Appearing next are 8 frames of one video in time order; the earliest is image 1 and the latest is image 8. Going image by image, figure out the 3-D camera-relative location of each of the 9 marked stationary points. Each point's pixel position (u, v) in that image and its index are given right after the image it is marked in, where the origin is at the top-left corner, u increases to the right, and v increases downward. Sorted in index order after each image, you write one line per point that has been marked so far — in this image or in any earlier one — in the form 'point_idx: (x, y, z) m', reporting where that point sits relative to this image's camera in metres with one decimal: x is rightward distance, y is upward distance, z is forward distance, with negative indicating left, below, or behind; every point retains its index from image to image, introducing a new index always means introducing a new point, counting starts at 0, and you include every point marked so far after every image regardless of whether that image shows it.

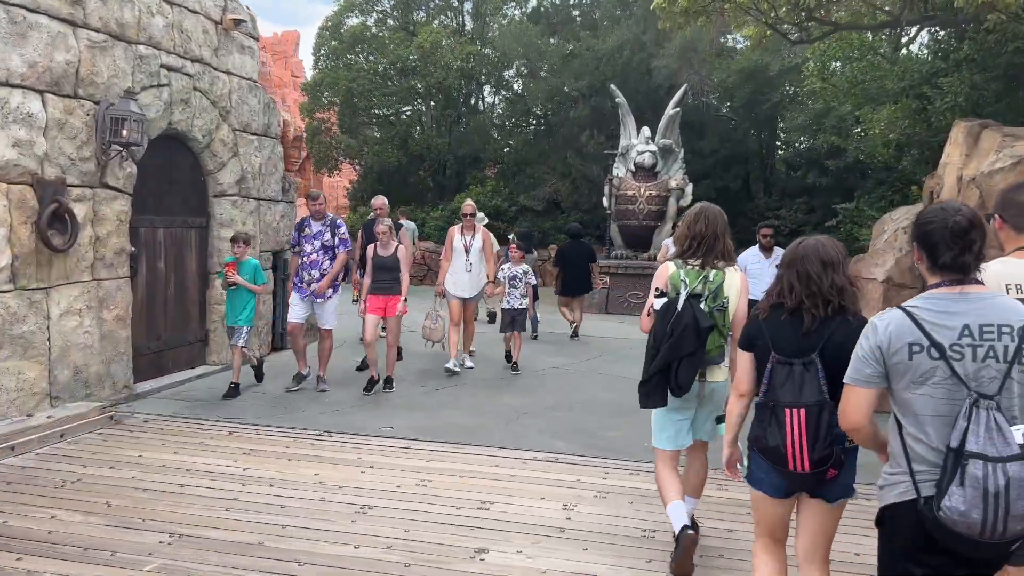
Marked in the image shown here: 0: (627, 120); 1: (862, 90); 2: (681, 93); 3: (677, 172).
0: (+2.2, +3.2, +15.6) m
1: (+5.1, +2.9, +11.6) m
2: (+3.3, +3.8, +15.8) m
3: (+3.1, +2.1, +15.2) m
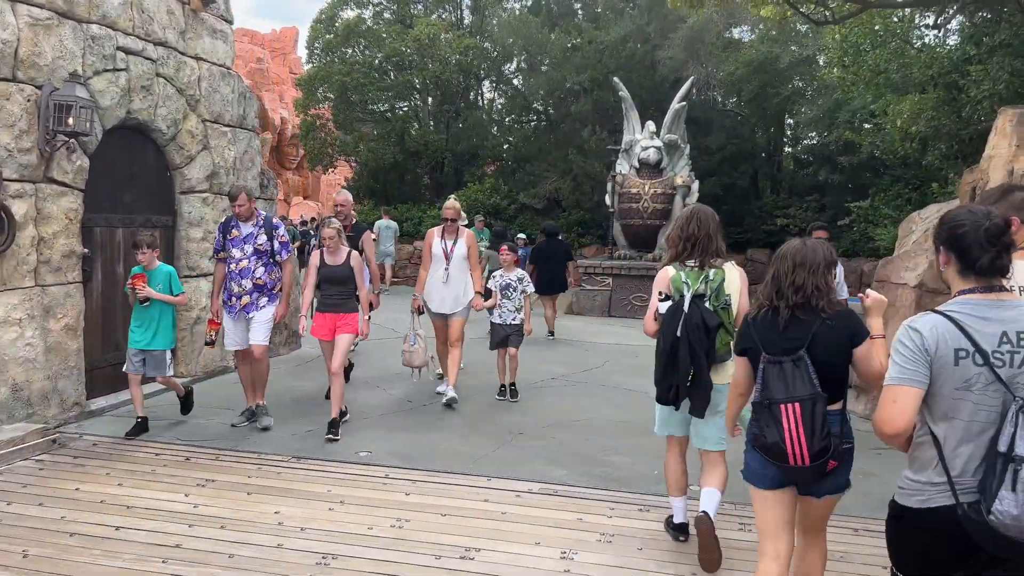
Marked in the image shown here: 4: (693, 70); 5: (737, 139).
0: (+2.2, +3.2, +14.9) m
1: (+5.1, +2.8, +10.9) m
2: (+3.3, +3.7, +15.2) m
3: (+3.0, +2.1, +14.6) m
4: (+3.7, +4.5, +16.8) m
5: (+4.8, +3.2, +17.7) m
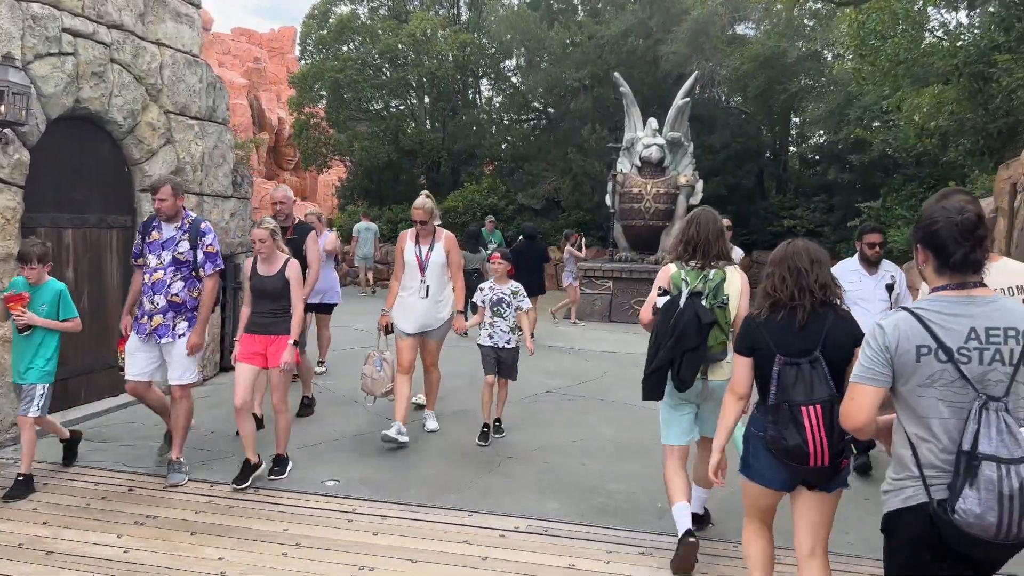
0: (+2.1, +3.1, +14.4) m
1: (+5.0, +2.8, +10.4) m
2: (+3.2, +3.7, +14.6) m
3: (+3.0, +2.1, +14.0) m
4: (+3.7, +4.4, +16.2) m
5: (+4.8, +3.1, +17.1) m
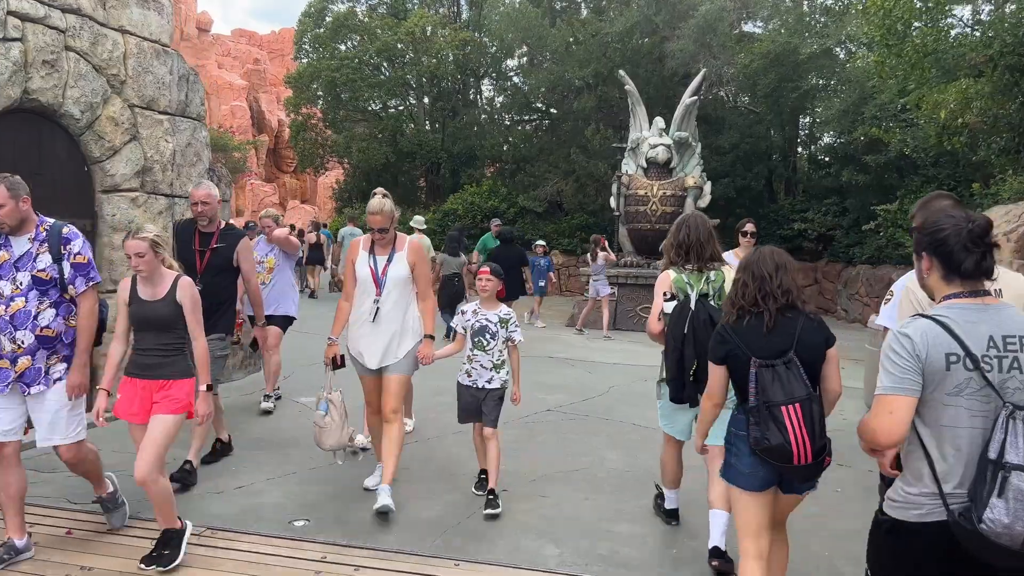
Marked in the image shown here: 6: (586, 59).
0: (+2.1, +3.0, +13.8) m
1: (+5.0, +2.7, +9.8) m
2: (+3.2, +3.6, +14.1) m
3: (+3.0, +2.0, +13.4) m
4: (+3.7, +4.3, +15.6) m
5: (+4.8, +3.0, +16.5) m
6: (+1.5, +4.7, +16.5) m
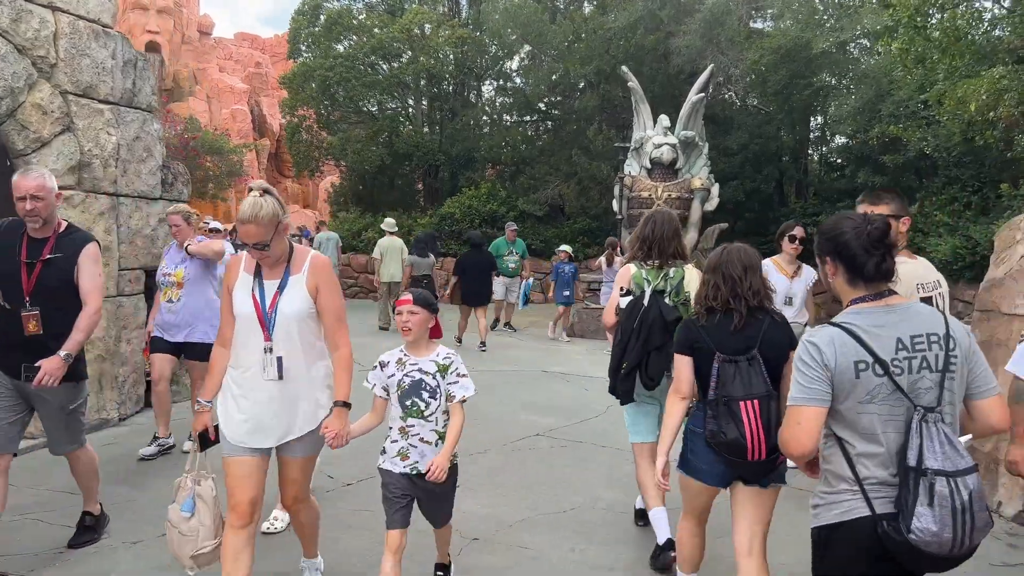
0: (+2.1, +2.9, +13.1) m
1: (+4.9, +2.6, +9.1) m
2: (+3.2, +3.5, +13.4) m
3: (+2.9, +1.8, +12.7) m
4: (+3.6, +4.2, +14.9) m
5: (+4.8, +2.9, +15.8) m
6: (+1.5, +4.5, +15.9) m
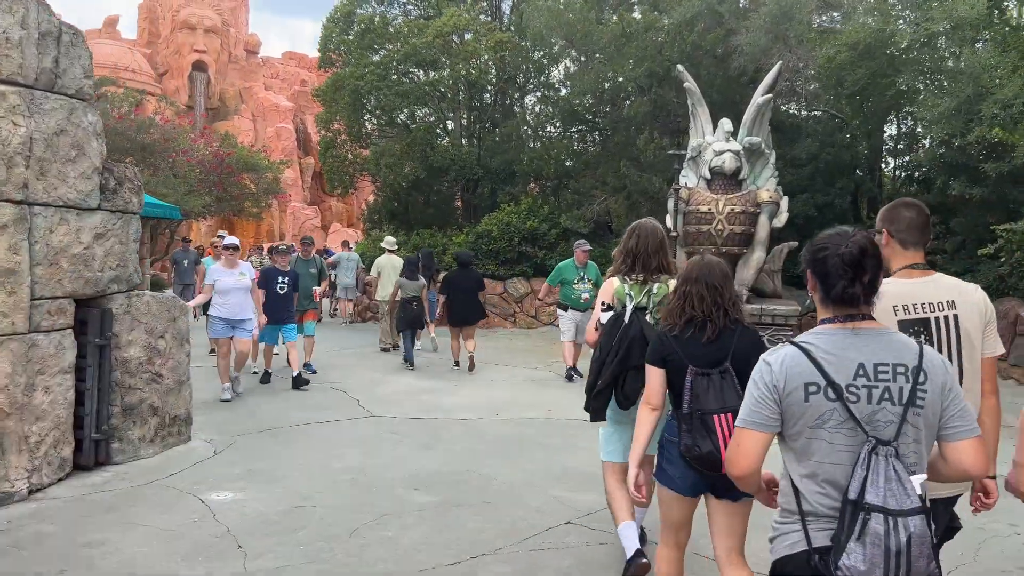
0: (+2.6, +2.5, +11.6) m
1: (+5.2, +2.3, +7.4) m
2: (+3.8, +3.1, +11.8) m
3: (+3.5, +1.5, +11.2) m
4: (+4.3, +3.7, +13.4) m
5: (+5.5, +2.4, +14.2) m
6: (+2.2, +4.1, +14.4) m
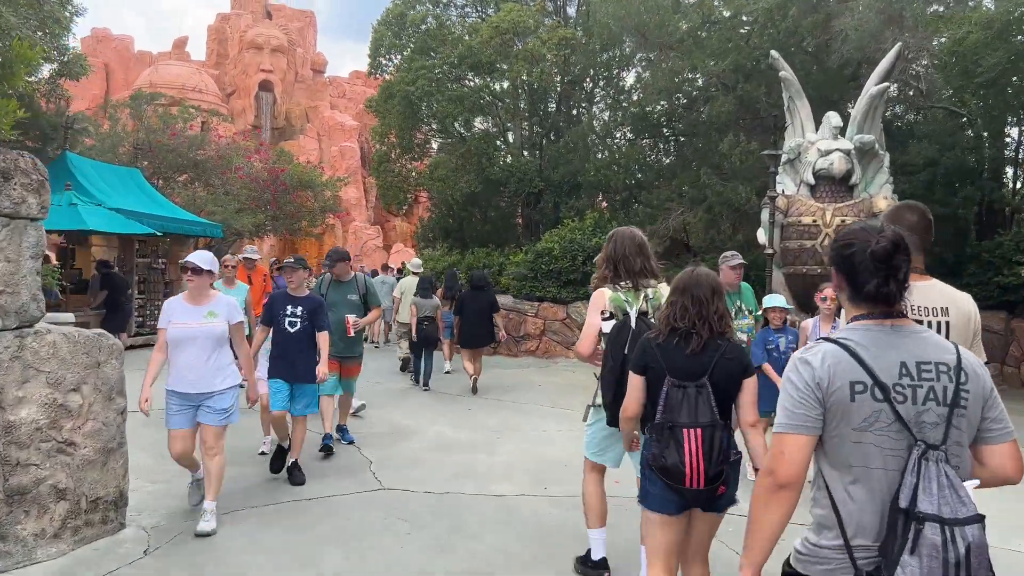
0: (+3.4, +2.2, +9.8) m
1: (+5.6, +2.0, +5.3) m
2: (+4.5, +2.7, +9.9) m
3: (+4.2, +1.1, +9.2) m
4: (+5.2, +3.3, +11.4) m
5: (+6.5, +2.0, +12.0) m
6: (+3.2, +3.7, +12.6) m
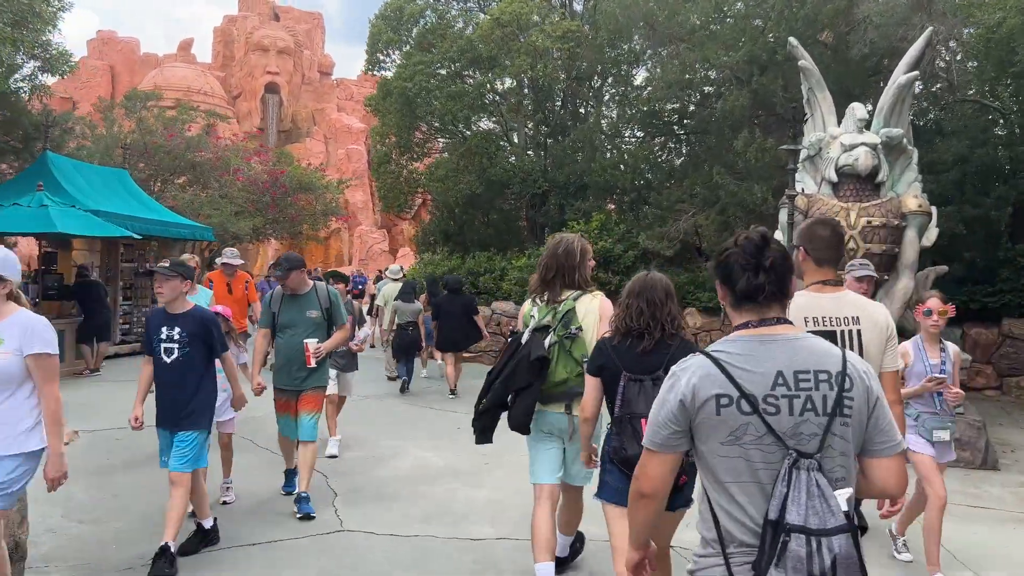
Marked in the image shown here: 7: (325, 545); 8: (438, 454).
0: (+3.4, +2.1, +9.0) m
1: (+5.5, +2.0, +4.5) m
2: (+4.5, +2.6, +9.1) m
3: (+4.1, +1.1, +8.4) m
4: (+5.2, +3.3, +10.6) m
5: (+6.5, +1.9, +11.2) m
6: (+3.2, +3.6, +11.9) m
7: (-1.0, -1.3, +4.2) m
8: (-0.6, -1.3, +6.4) m
